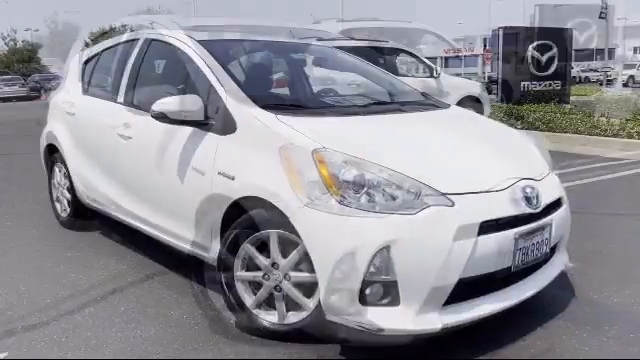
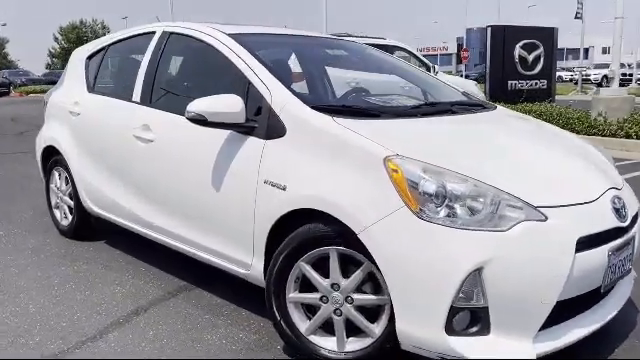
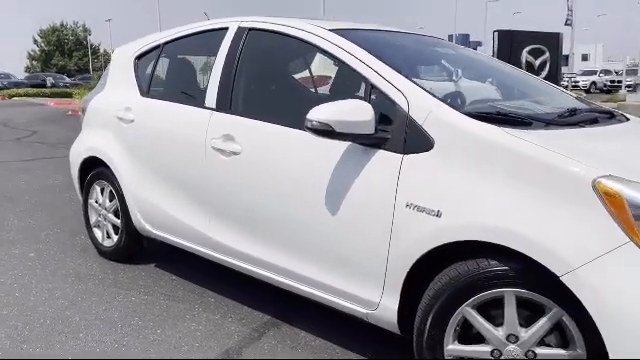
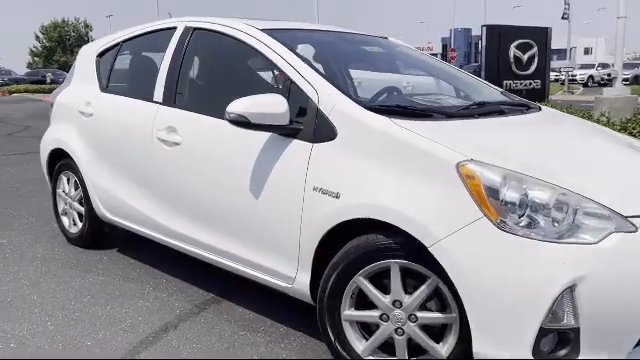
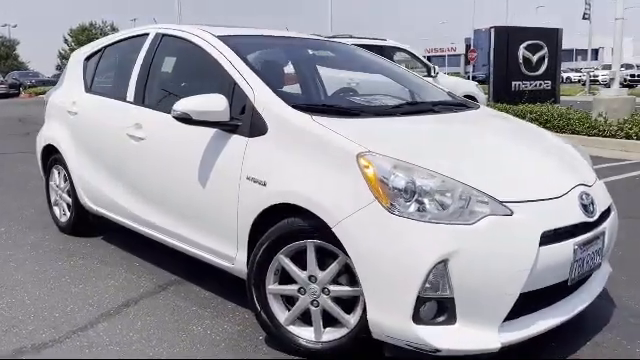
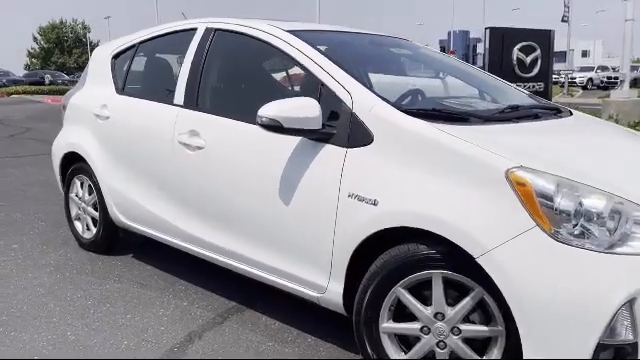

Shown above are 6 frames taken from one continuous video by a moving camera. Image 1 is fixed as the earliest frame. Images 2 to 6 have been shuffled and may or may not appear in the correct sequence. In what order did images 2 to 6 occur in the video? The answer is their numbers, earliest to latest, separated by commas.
5, 2, 4, 6, 3
